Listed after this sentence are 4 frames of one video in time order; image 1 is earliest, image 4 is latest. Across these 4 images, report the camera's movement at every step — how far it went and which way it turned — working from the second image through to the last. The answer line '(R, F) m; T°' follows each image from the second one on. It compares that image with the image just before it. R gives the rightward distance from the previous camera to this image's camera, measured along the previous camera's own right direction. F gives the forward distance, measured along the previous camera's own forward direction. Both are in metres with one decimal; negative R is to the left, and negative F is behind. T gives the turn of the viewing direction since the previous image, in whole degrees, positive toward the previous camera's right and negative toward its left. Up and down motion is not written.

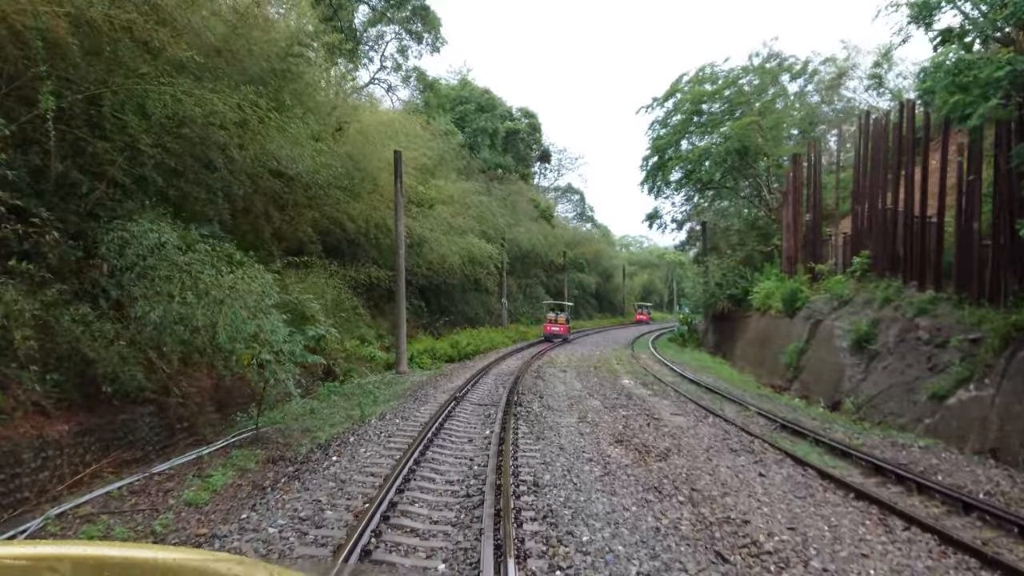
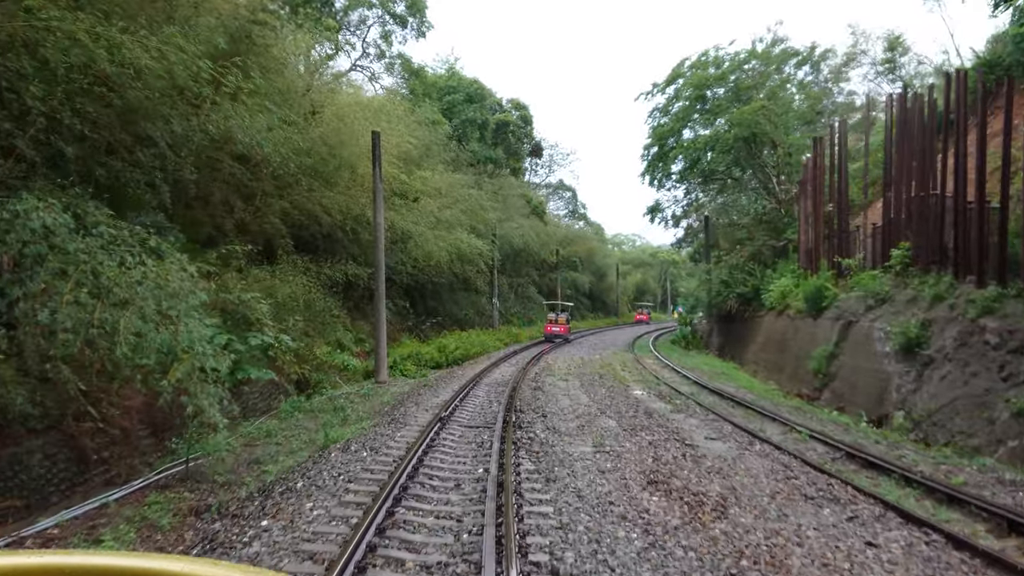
(-0.1, +1.8) m; +1°
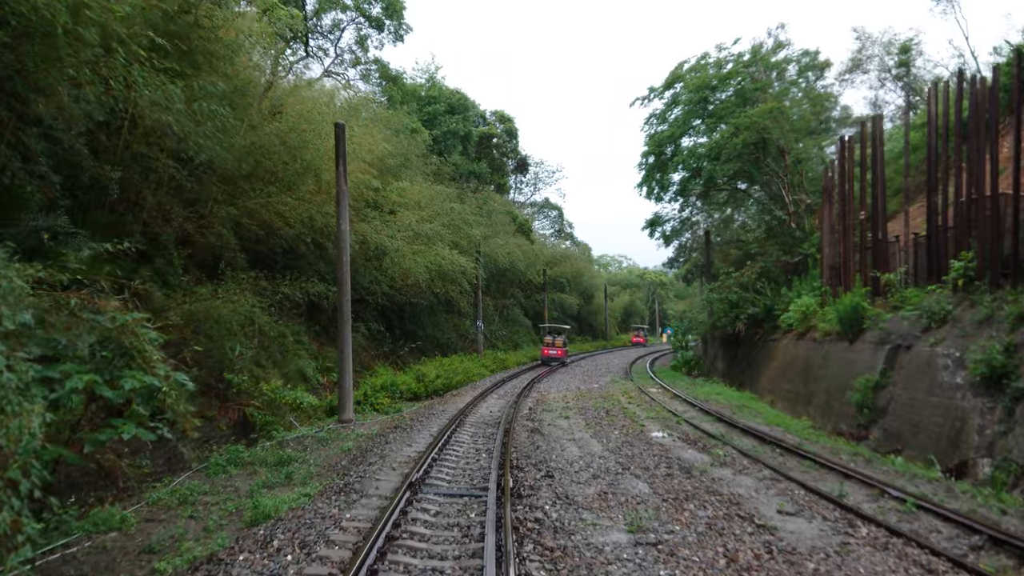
(-0.1, +2.1) m; +1°
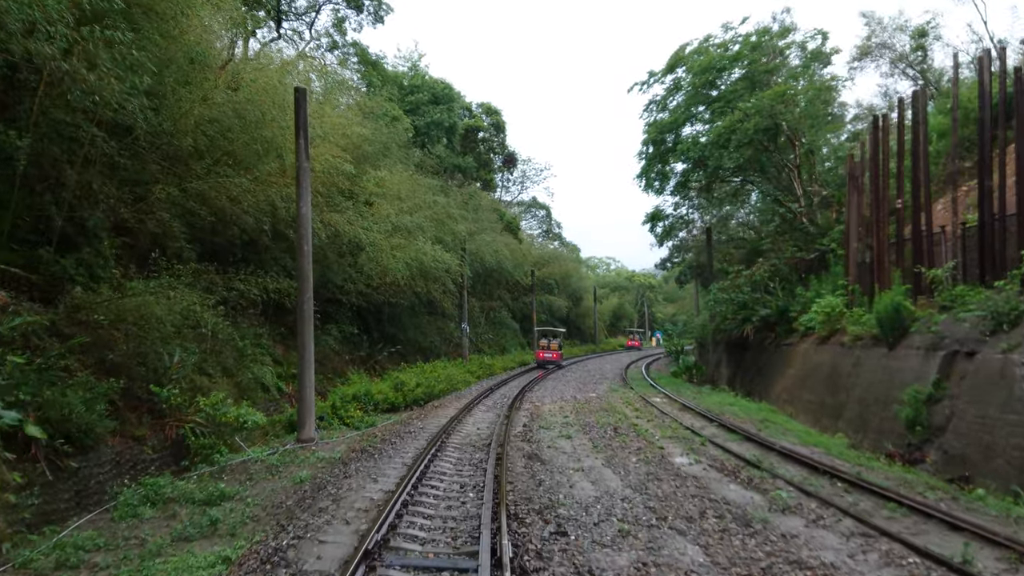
(-0.1, +1.8) m; +1°
